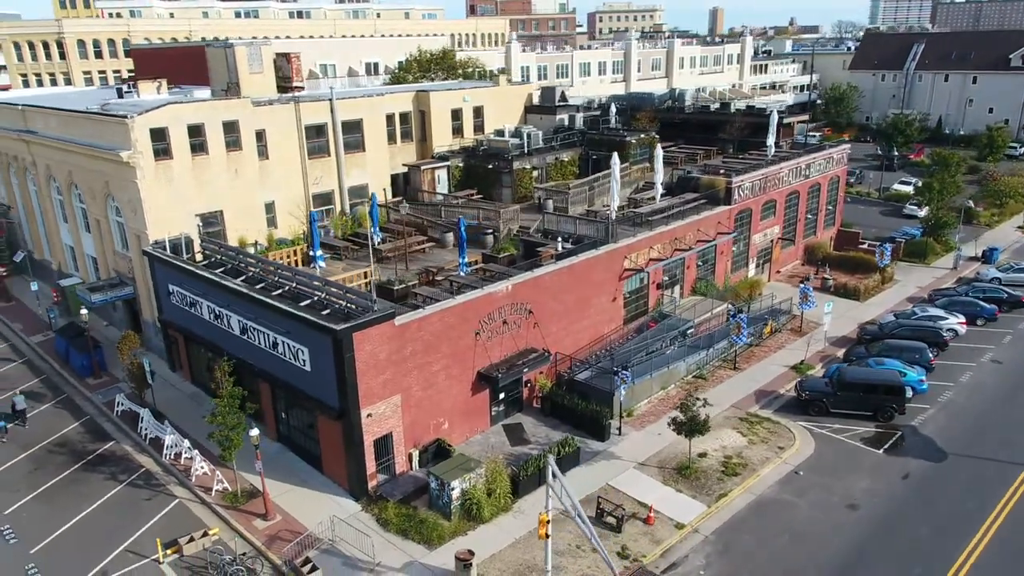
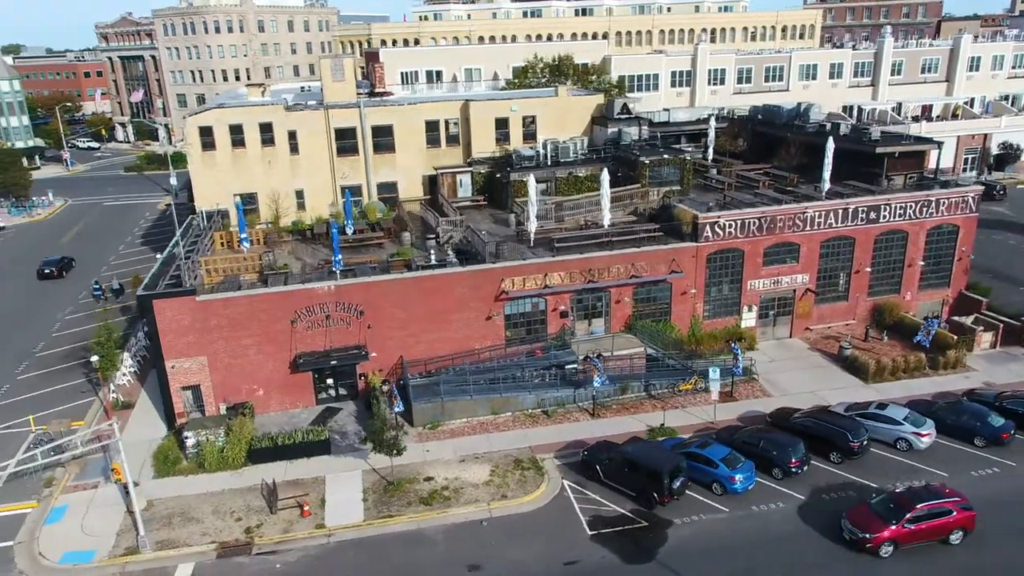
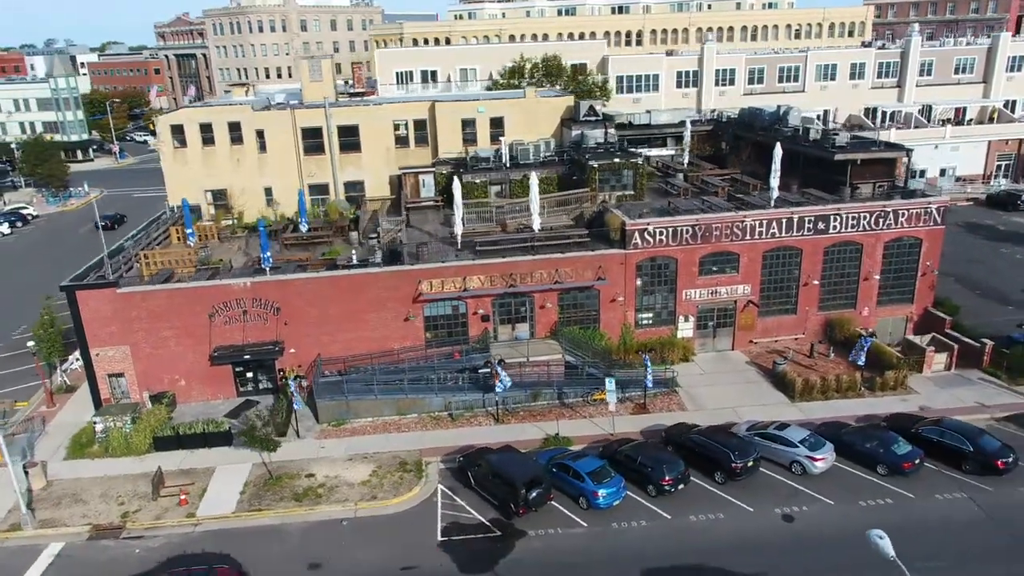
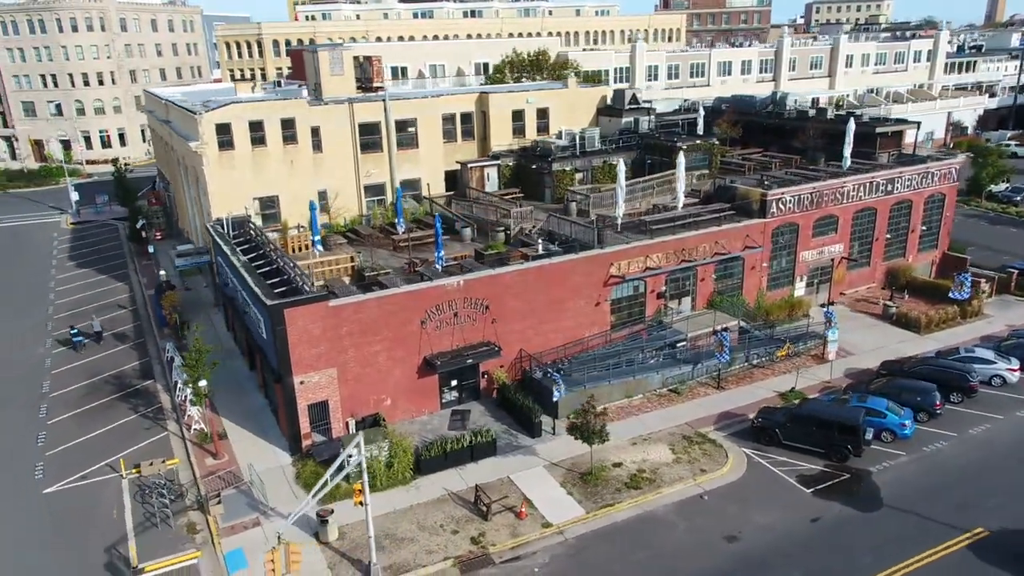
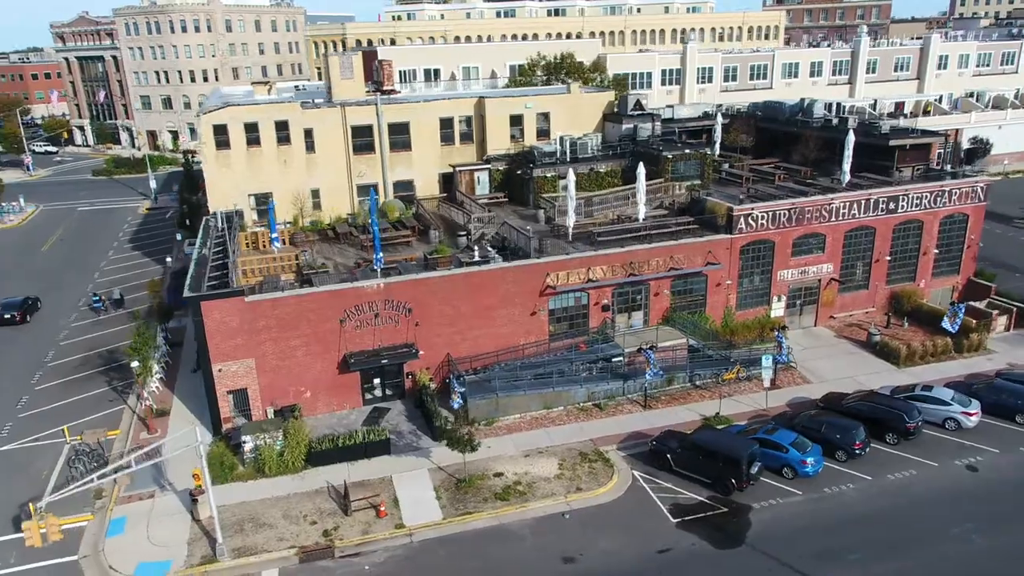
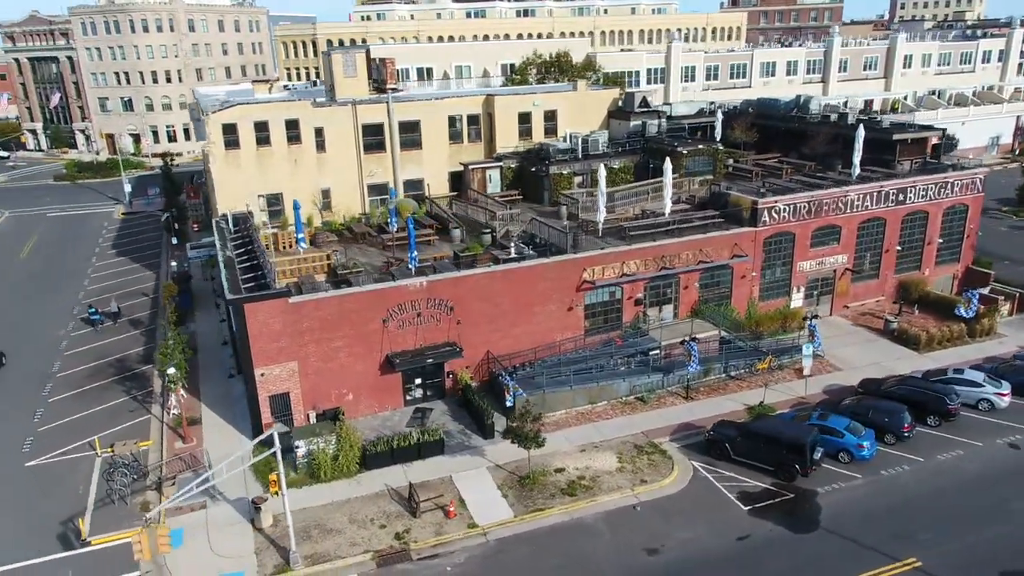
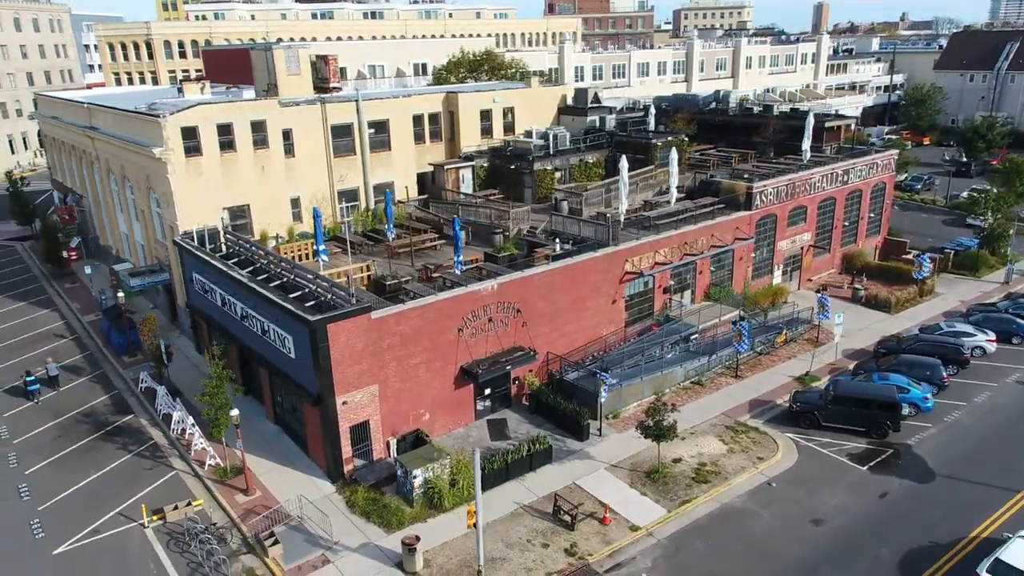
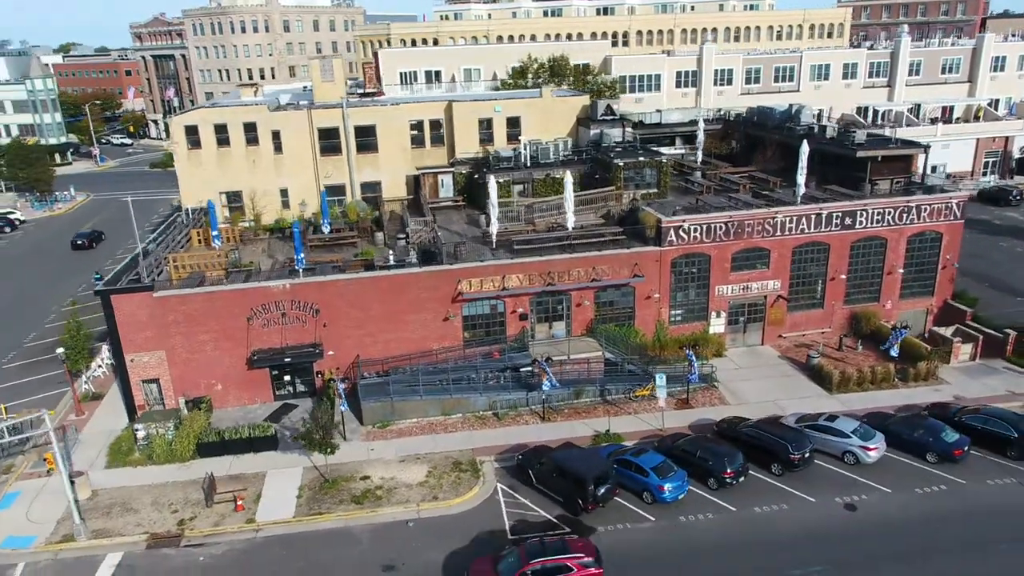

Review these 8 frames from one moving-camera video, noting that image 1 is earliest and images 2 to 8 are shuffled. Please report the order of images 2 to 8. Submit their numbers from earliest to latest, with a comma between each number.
7, 4, 6, 5, 2, 8, 3
